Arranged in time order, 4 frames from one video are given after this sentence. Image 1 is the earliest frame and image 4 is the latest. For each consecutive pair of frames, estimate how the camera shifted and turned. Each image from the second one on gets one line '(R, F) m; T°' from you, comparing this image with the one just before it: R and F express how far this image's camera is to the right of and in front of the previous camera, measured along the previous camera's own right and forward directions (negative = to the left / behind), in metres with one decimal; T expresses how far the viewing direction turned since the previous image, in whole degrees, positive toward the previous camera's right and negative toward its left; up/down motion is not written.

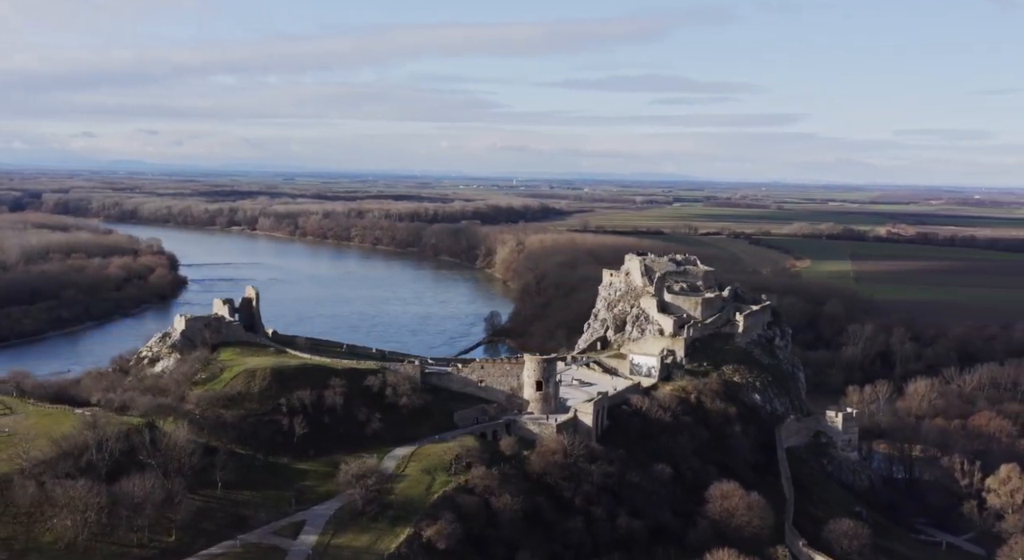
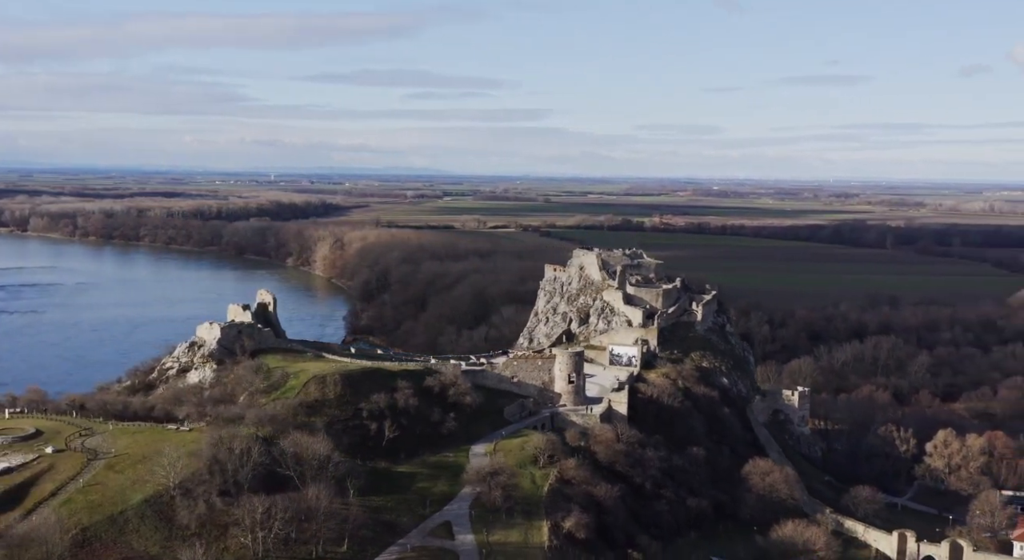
(-9.3, +0.2) m; +12°
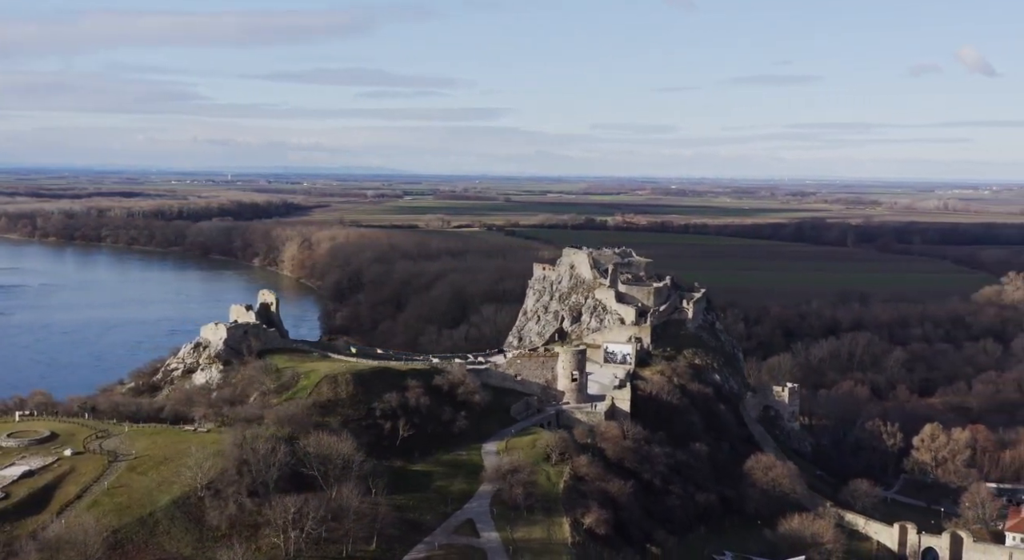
(-1.5, -0.2) m; +2°
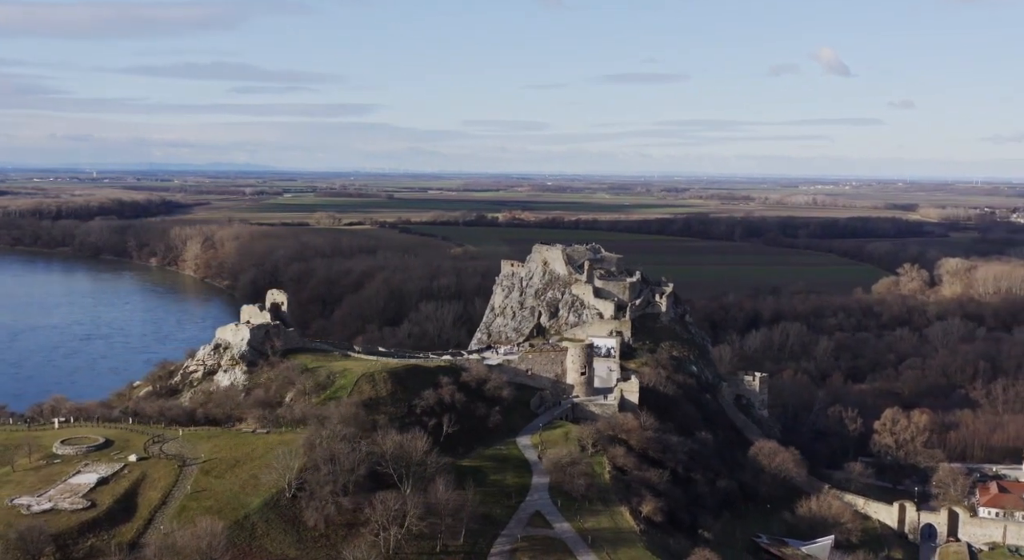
(-4.7, -0.3) m; +6°
